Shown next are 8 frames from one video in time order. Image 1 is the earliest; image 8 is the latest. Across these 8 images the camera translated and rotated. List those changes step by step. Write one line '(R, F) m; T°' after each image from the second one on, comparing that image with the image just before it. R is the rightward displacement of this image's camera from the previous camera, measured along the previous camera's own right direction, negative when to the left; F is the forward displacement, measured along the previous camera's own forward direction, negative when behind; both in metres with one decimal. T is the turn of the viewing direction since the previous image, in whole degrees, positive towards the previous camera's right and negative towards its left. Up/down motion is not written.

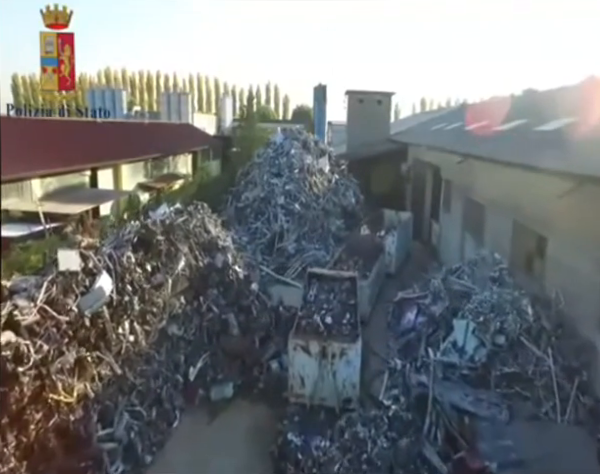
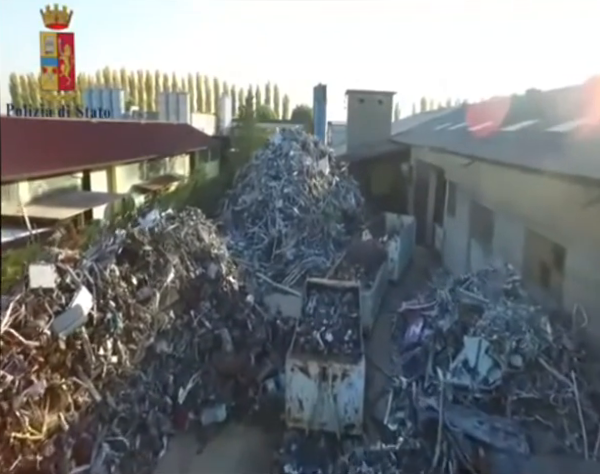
(0.0, +0.3) m; 0°
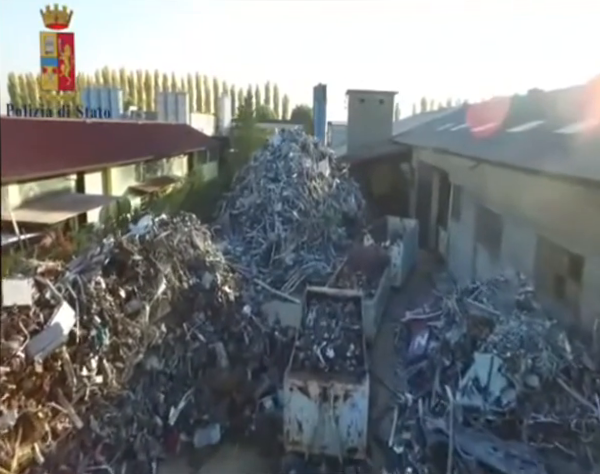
(0.0, +0.3) m; 0°
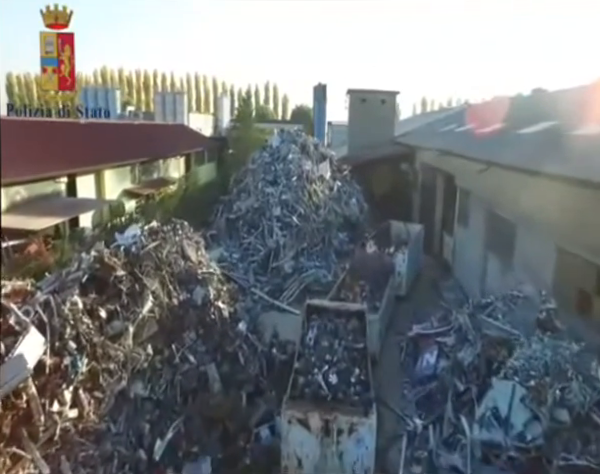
(0.0, +0.4) m; 0°
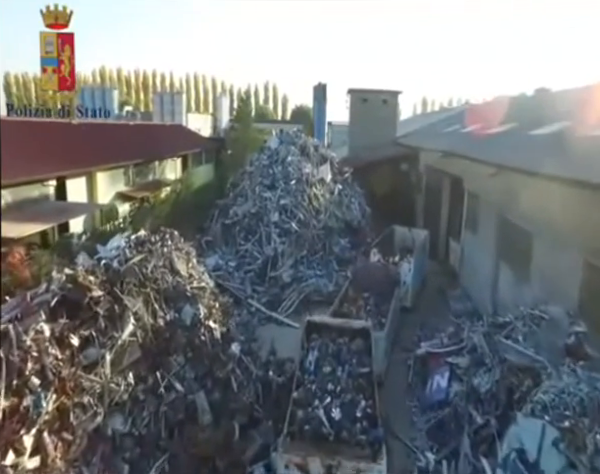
(0.0, +0.4) m; 0°
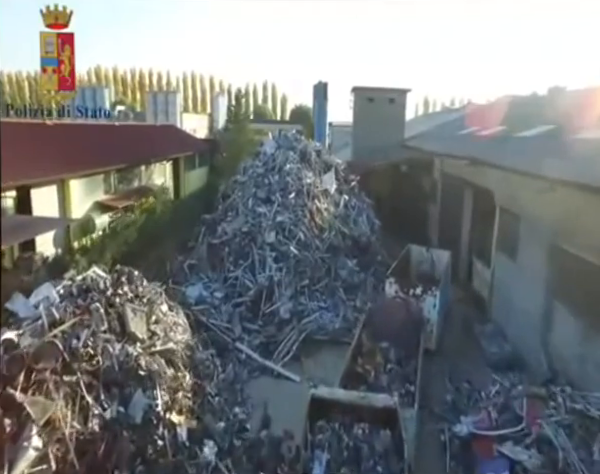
(0.0, +1.3) m; 0°
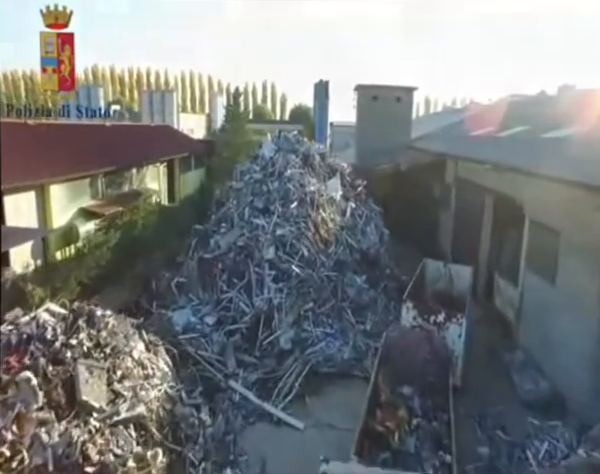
(0.0, +0.8) m; 0°
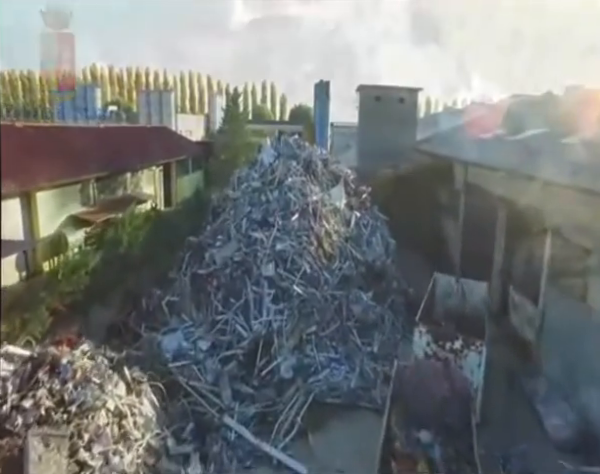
(0.0, +0.5) m; 0°
